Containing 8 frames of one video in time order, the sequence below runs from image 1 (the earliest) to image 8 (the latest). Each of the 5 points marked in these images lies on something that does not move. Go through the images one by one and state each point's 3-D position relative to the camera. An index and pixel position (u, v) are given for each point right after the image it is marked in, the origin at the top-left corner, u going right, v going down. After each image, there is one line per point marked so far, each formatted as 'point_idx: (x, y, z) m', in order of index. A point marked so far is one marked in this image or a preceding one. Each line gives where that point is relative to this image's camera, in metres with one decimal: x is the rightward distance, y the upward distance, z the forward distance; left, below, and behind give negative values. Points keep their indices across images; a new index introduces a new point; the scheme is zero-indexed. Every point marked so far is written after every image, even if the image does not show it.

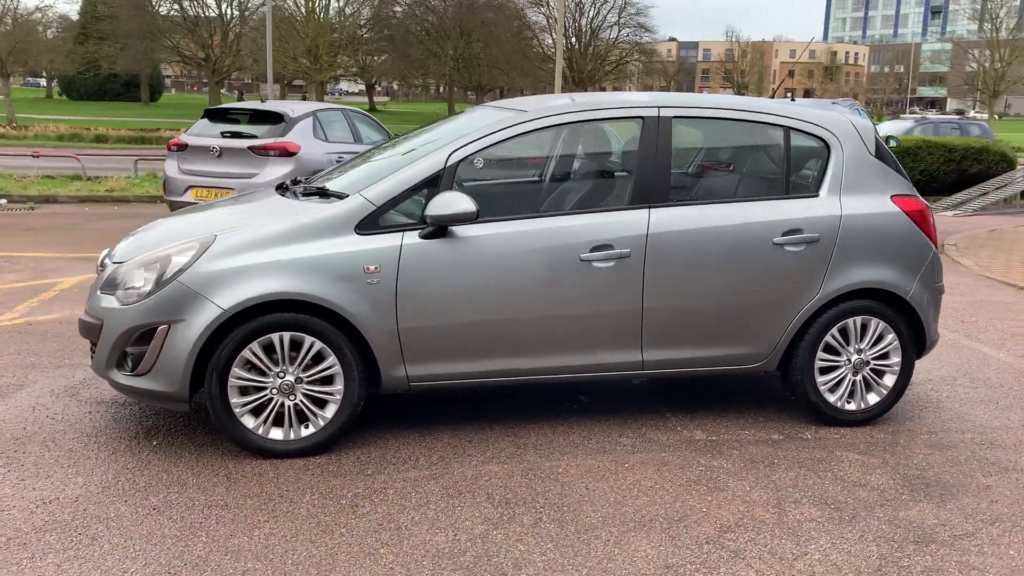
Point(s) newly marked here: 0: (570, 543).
0: (+0.2, -0.9, +3.2) m
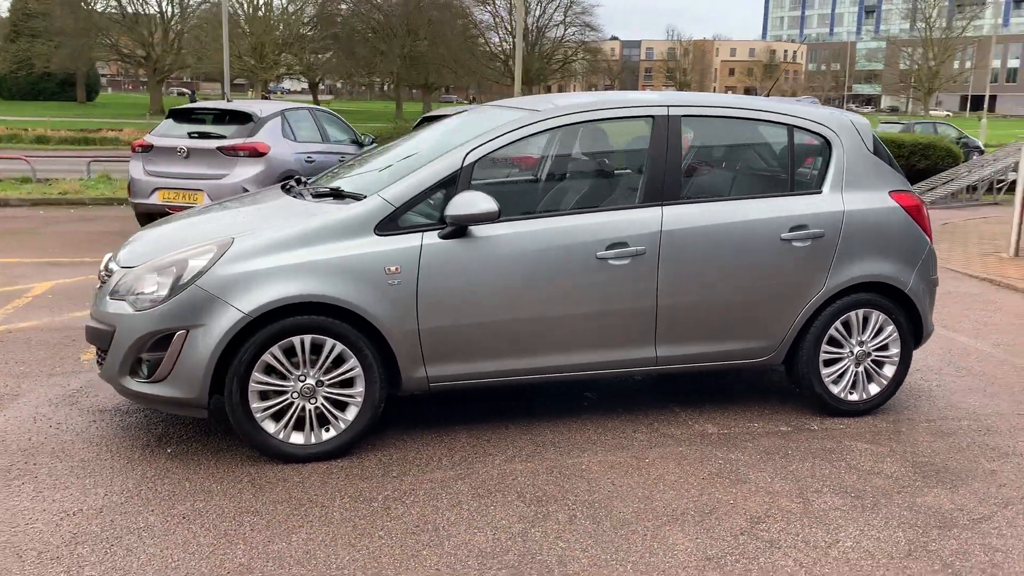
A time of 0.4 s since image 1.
0: (+0.4, -0.9, +3.2) m
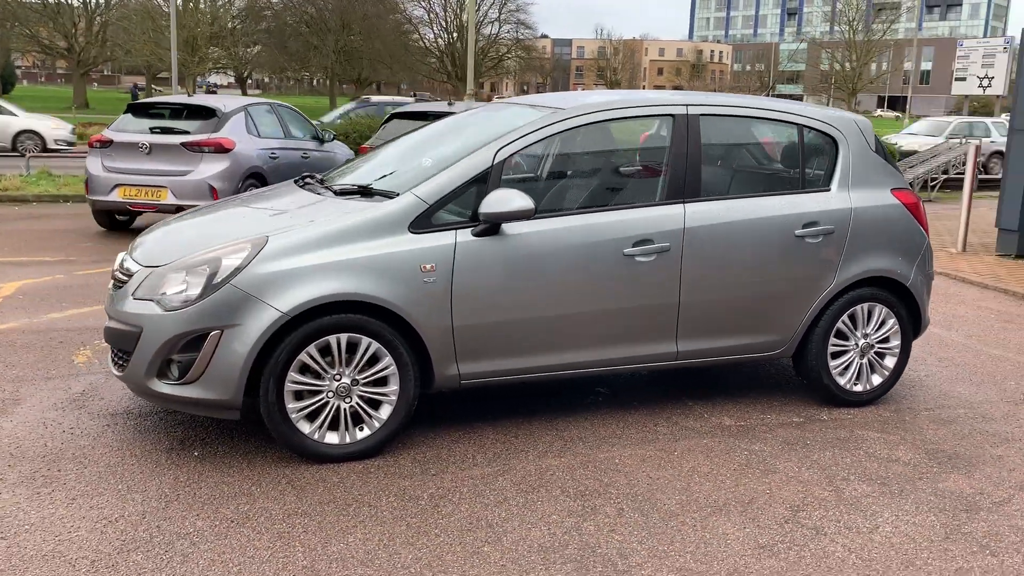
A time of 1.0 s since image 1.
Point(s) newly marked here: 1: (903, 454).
0: (+0.6, -0.9, +3.3) m
1: (+1.8, -0.8, +4.1) m
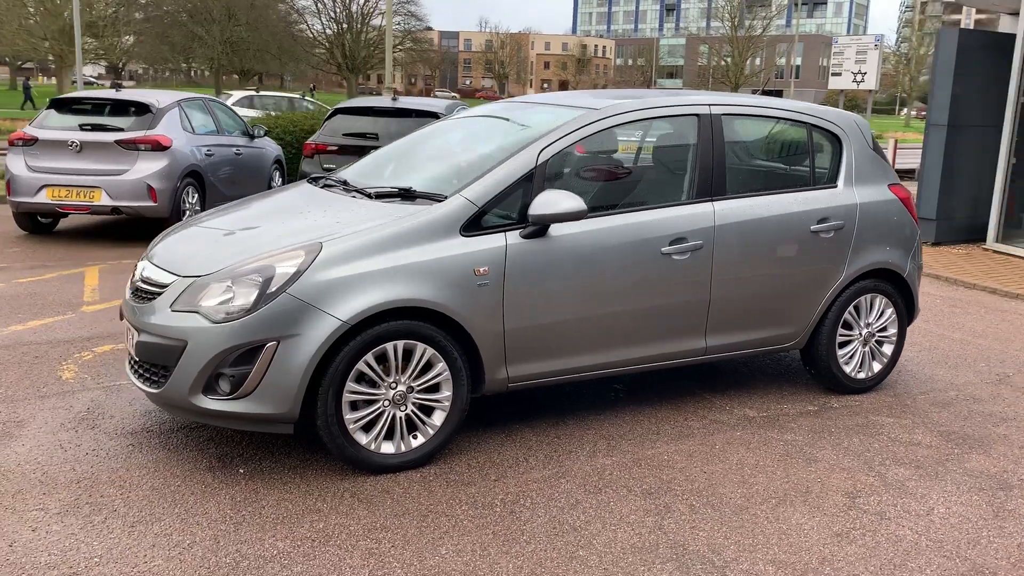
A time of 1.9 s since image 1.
0: (+0.9, -0.9, +3.4) m
1: (+2.0, -0.7, +4.4) m
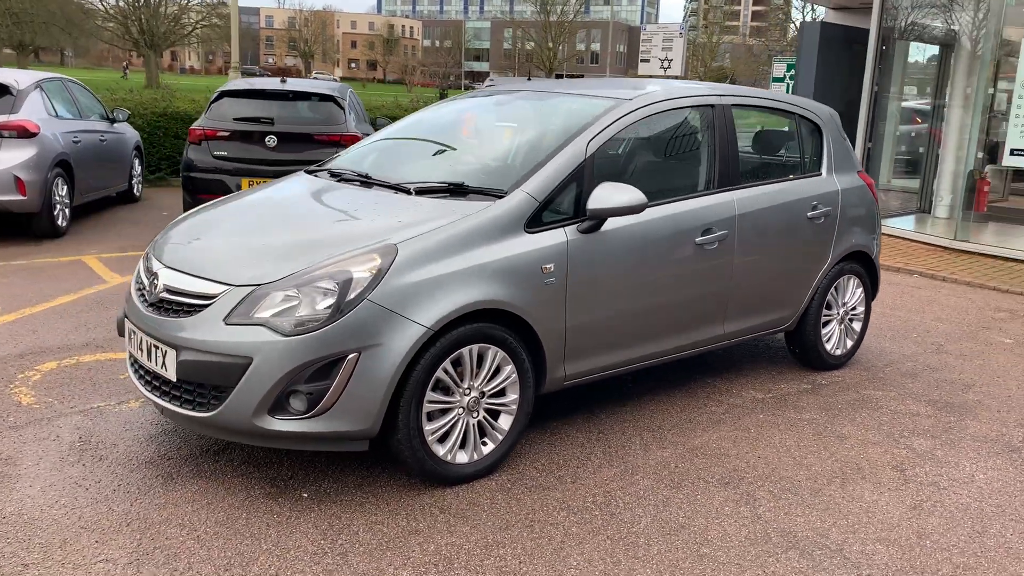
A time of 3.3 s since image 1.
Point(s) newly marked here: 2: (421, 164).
0: (+1.2, -0.8, +3.5) m
1: (+2.1, -0.6, +4.7) m
2: (-0.5, +0.6, +4.3) m
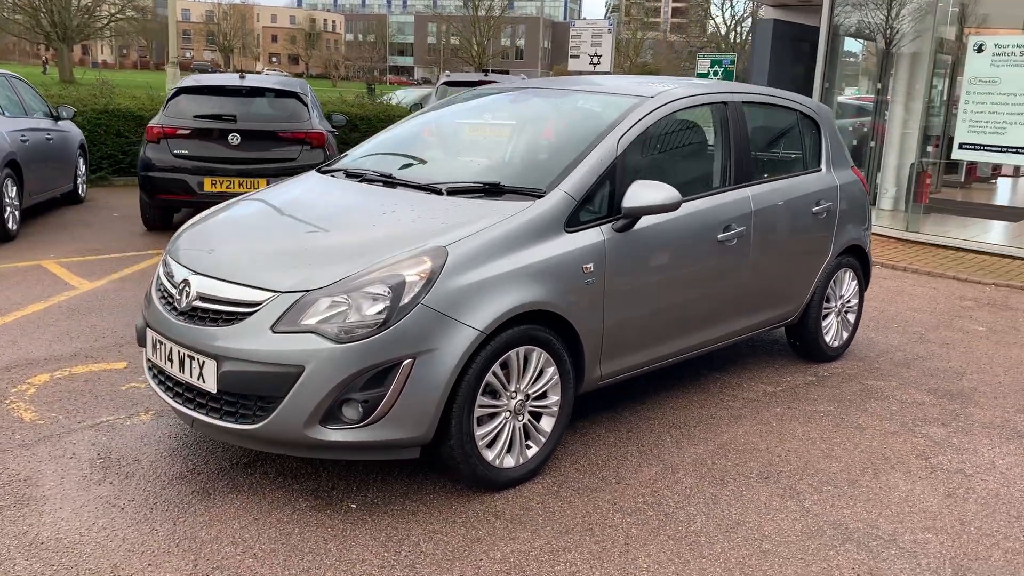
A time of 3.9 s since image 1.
0: (+1.4, -0.8, +3.5) m
1: (+2.2, -0.6, +4.8) m
2: (-0.4, +0.6, +4.2) m
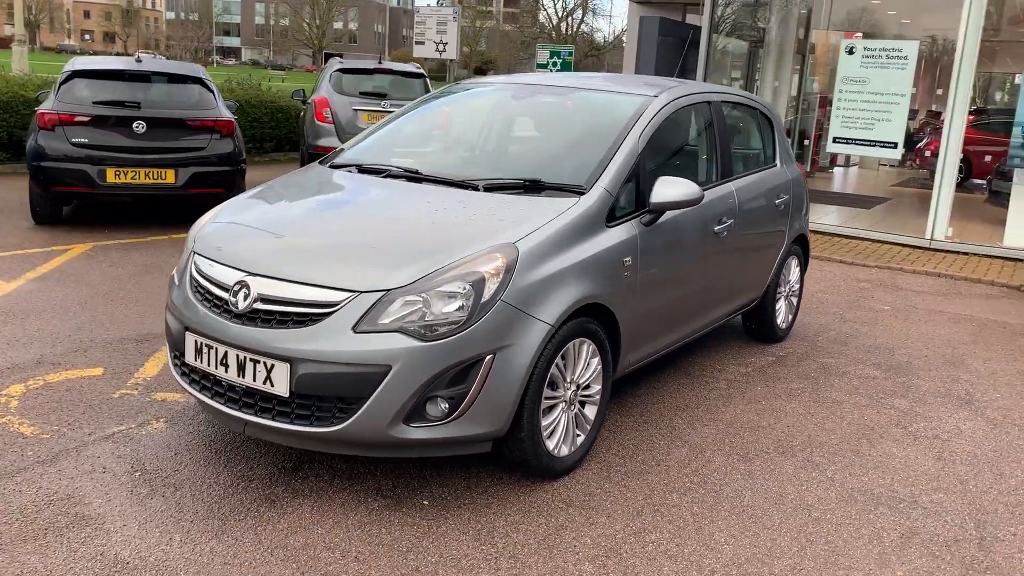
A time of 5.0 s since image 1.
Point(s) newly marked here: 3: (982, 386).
0: (+1.6, -0.8, +3.9) m
1: (+2.1, -0.5, +5.3) m
2: (-0.4, +0.6, +4.2) m
3: (+2.7, -0.6, +5.2) m
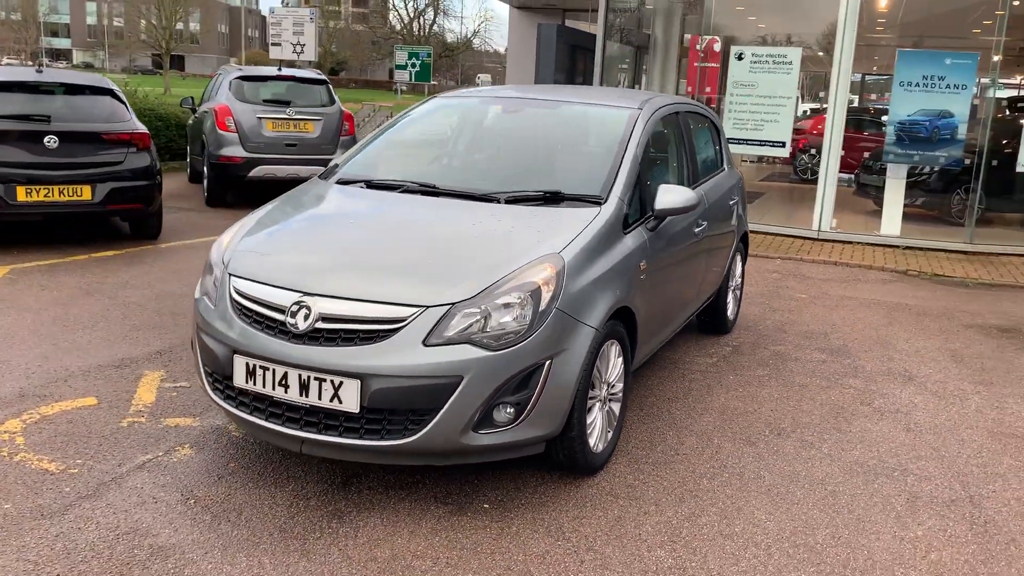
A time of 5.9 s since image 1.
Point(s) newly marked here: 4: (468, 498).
0: (+1.7, -0.7, +4.3) m
1: (+2.0, -0.4, +5.8) m
2: (-0.4, +0.5, +4.3) m
3: (+2.6, -0.5, +5.8) m
4: (-0.2, -0.8, +3.4) m
